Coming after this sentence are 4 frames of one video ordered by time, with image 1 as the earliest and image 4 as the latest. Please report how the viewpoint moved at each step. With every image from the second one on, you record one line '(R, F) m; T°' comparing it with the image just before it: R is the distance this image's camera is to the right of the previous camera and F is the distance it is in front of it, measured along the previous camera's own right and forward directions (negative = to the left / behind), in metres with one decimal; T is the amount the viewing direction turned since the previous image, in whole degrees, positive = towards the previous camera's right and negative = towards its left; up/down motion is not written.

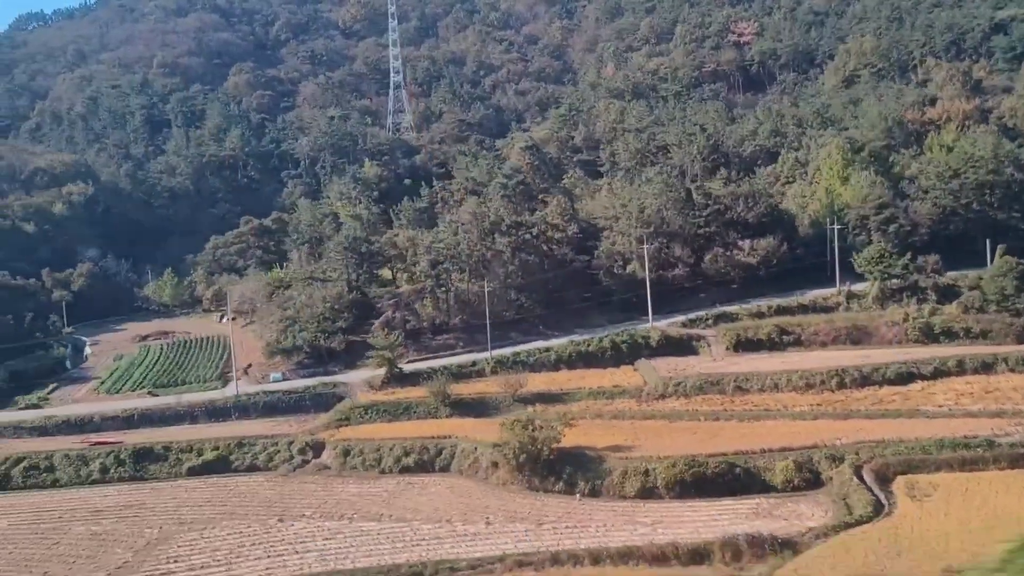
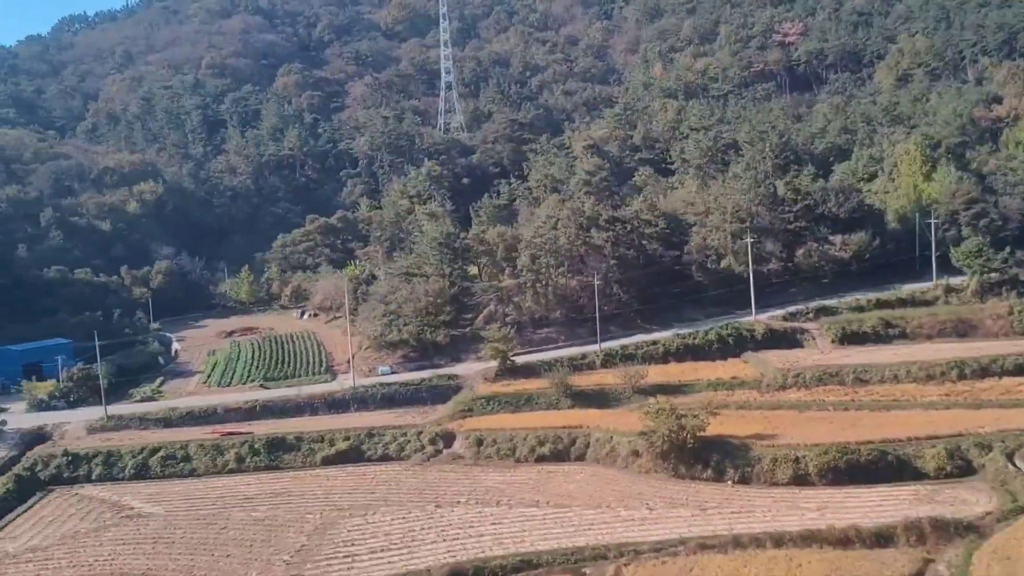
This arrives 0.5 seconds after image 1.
(-3.2, -0.2) m; 0°
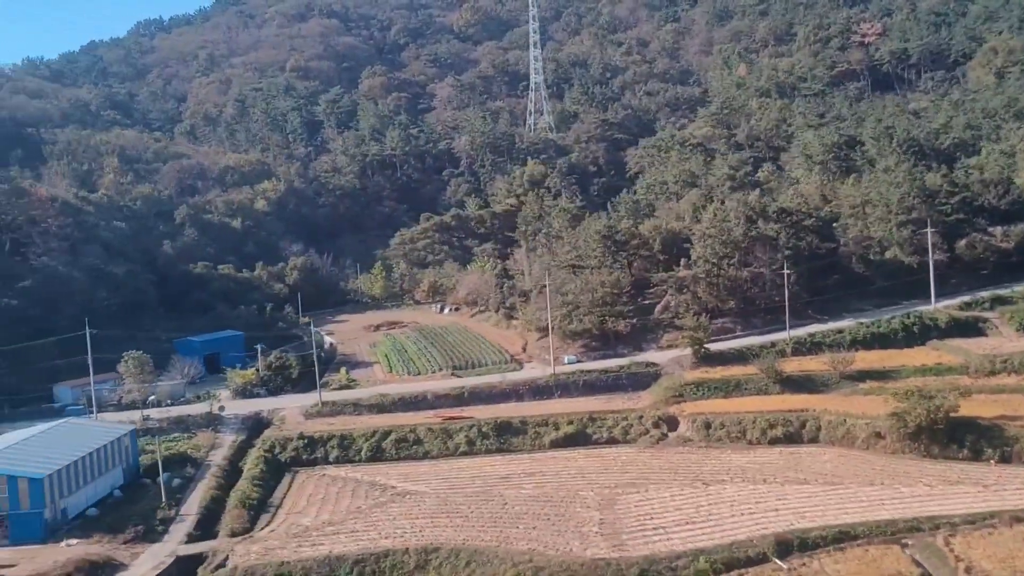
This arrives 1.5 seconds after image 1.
(-5.5, -0.4) m; -1°
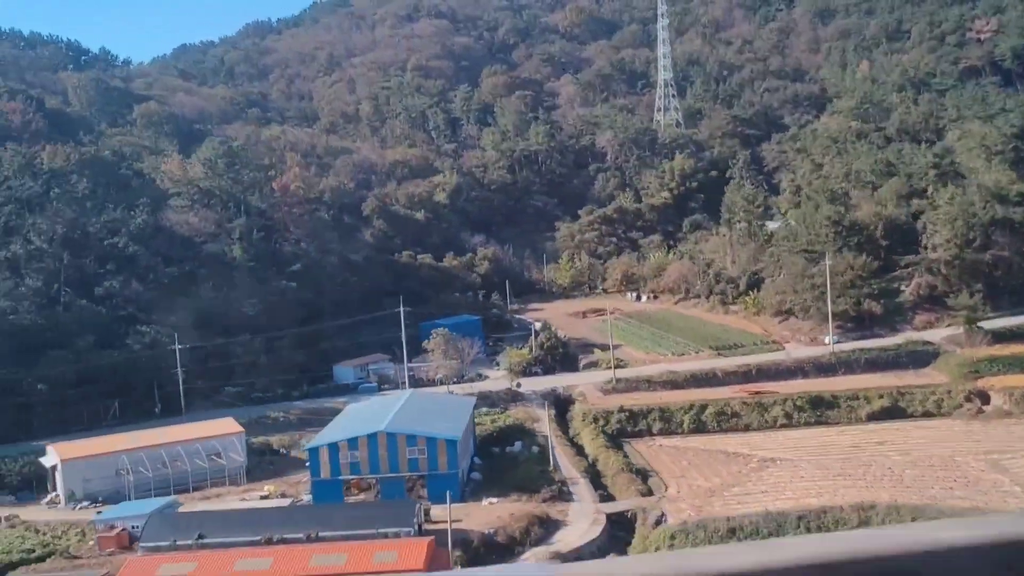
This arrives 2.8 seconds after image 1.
(-7.7, -0.7) m; -1°
